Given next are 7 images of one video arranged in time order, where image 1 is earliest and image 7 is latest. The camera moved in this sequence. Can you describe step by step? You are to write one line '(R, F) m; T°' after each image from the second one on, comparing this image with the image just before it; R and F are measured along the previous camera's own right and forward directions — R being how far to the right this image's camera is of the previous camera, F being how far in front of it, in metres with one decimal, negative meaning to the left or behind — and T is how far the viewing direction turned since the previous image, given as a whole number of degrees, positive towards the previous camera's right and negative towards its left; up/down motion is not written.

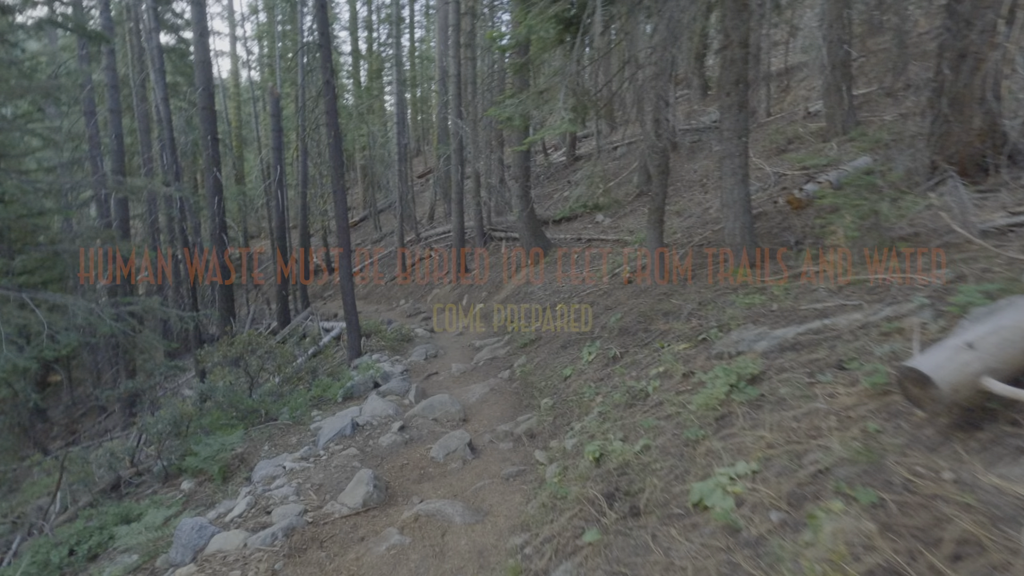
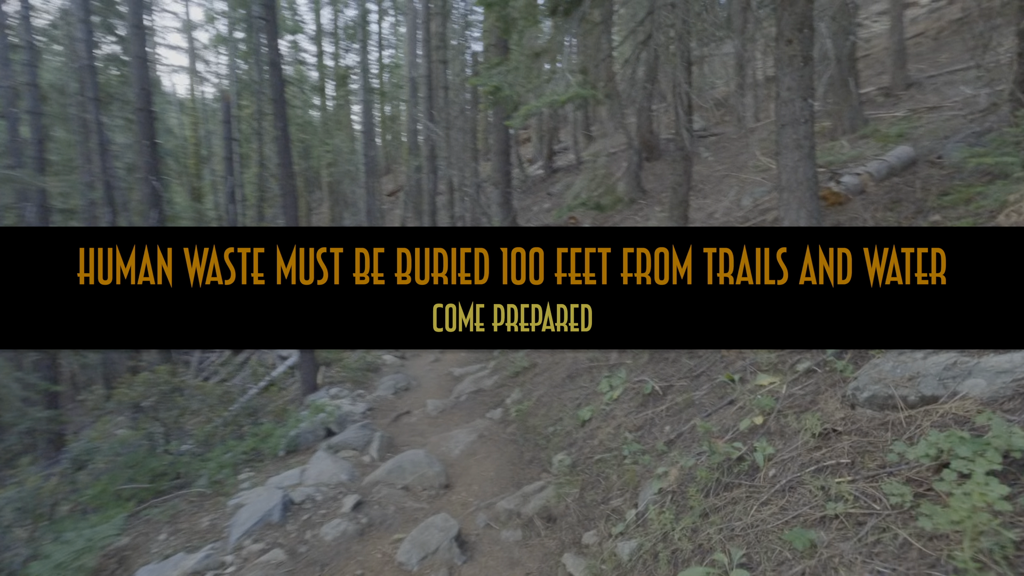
(-0.2, +1.8) m; +3°
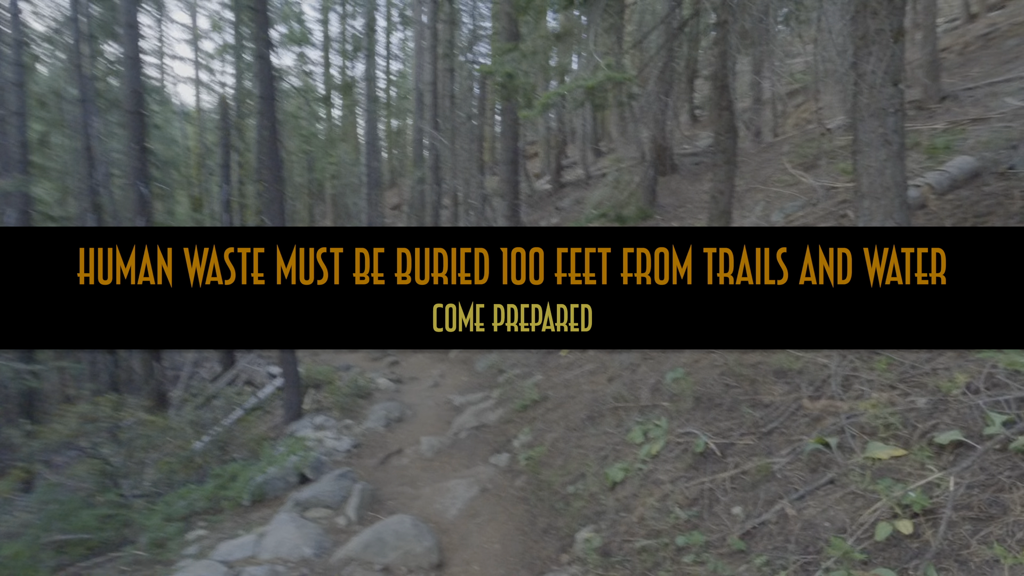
(-0.1, +1.0) m; 0°
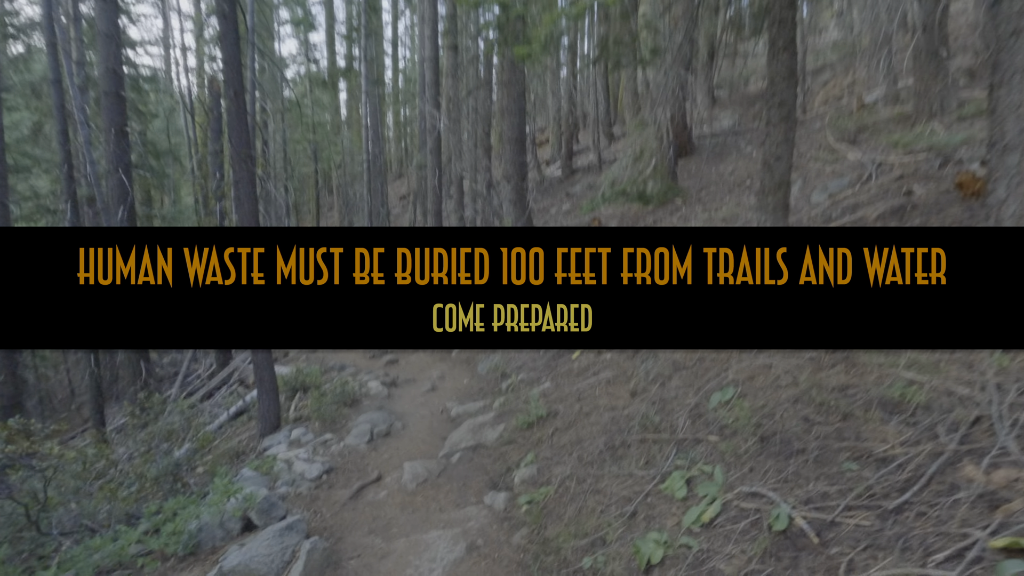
(+0.1, +1.3) m; -1°
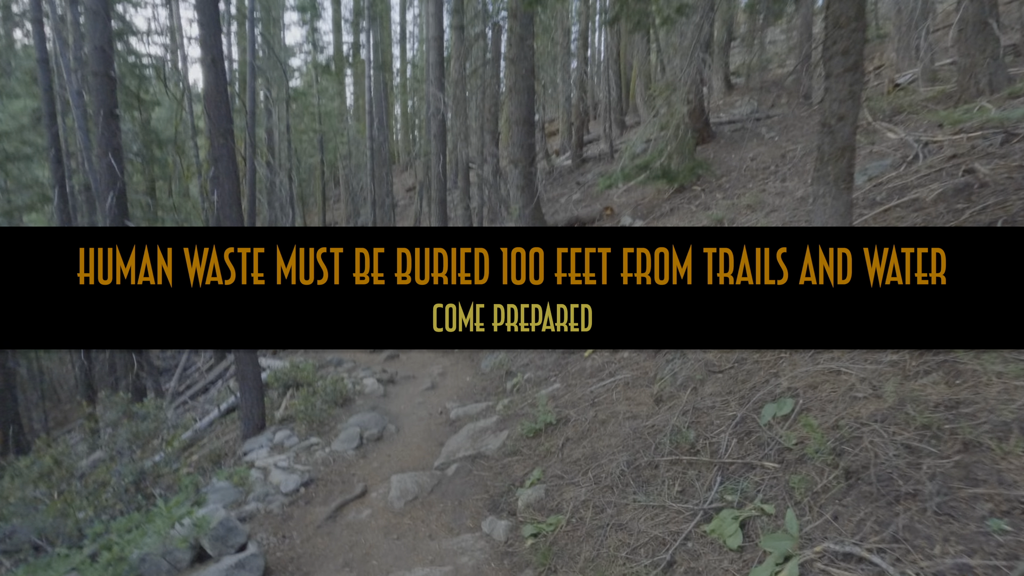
(0.0, +0.8) m; -1°
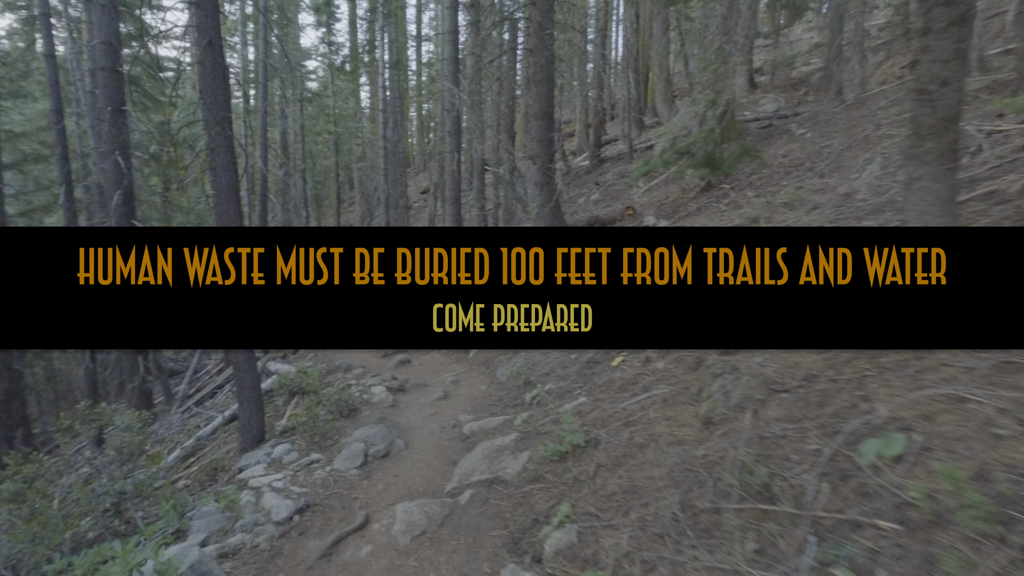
(-0.1, +0.7) m; -1°
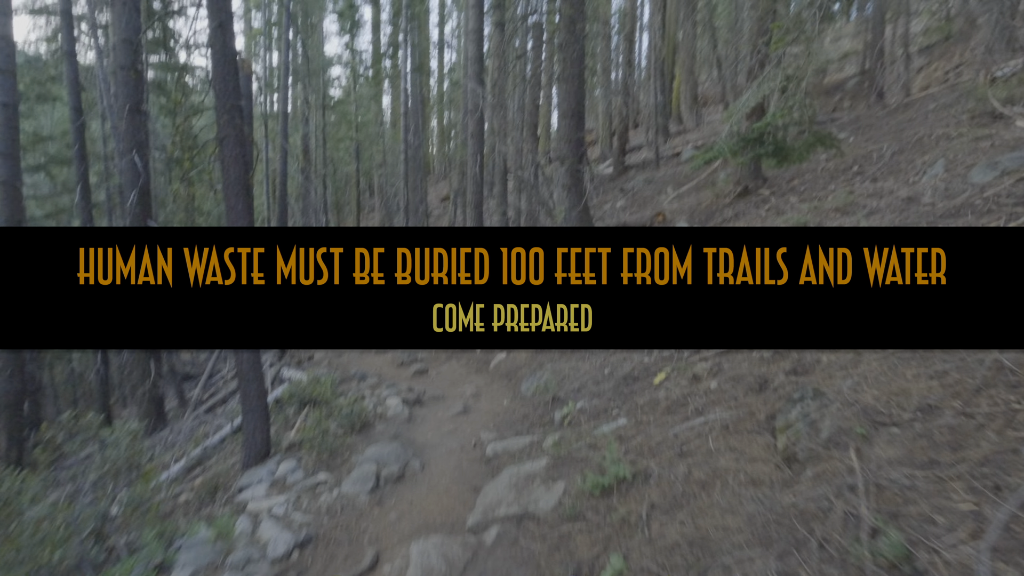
(-0.1, +0.7) m; -2°
